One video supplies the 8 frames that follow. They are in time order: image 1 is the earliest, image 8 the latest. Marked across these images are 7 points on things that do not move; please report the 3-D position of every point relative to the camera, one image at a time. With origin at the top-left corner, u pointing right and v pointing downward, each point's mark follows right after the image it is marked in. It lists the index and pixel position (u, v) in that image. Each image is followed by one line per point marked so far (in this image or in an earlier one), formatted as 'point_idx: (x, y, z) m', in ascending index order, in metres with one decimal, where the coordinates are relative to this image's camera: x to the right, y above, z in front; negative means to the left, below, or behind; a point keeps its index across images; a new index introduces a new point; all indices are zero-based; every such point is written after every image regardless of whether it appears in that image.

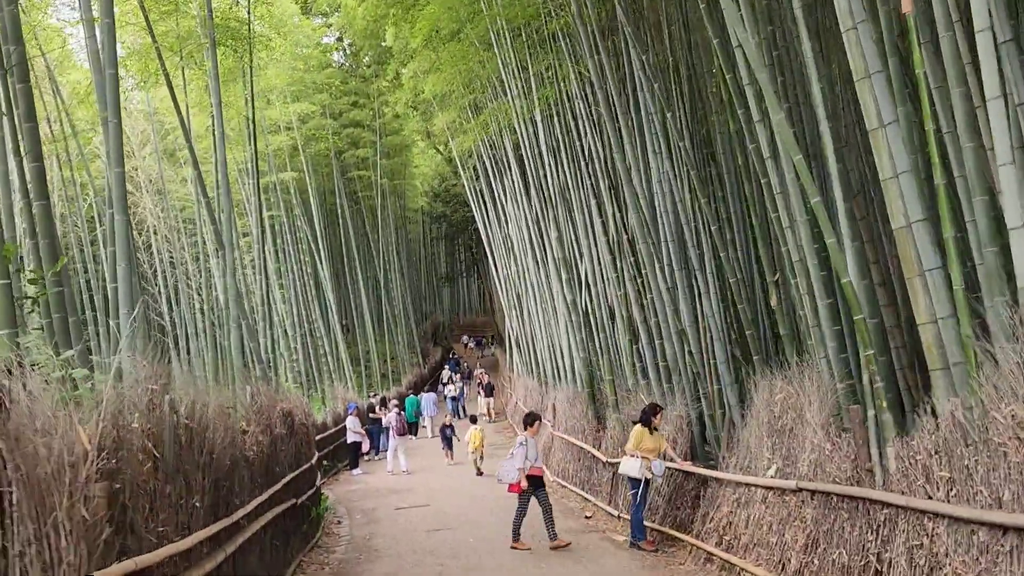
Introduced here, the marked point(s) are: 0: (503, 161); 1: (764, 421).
0: (-0.1, +1.2, +8.1) m
1: (+0.9, -0.5, +2.8) m
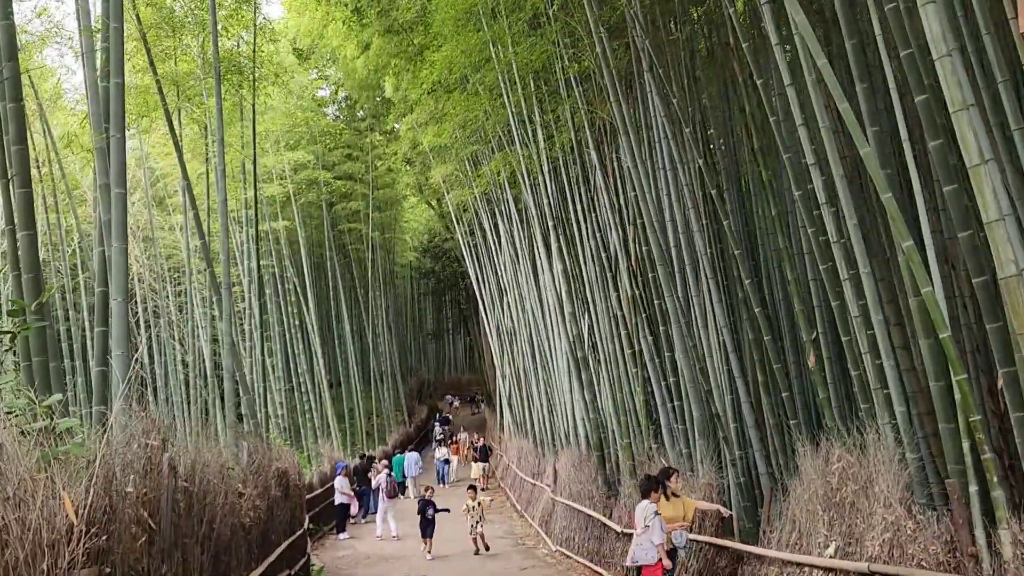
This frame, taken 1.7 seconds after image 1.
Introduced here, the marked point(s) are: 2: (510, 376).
0: (-0.1, +0.7, +7.9) m
1: (+1.0, -0.6, +2.6) m
2: (0.0, -1.1, +9.9) m
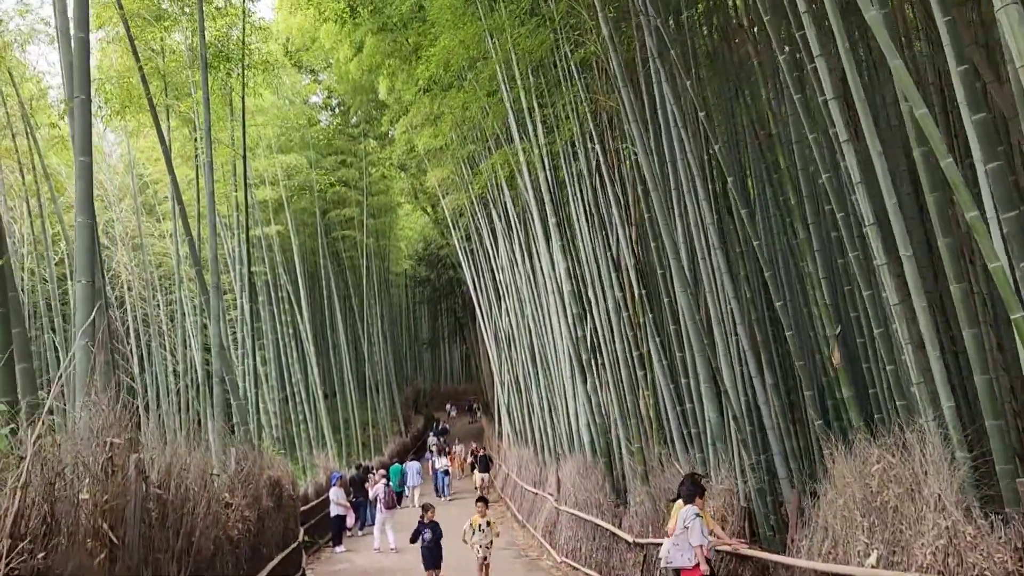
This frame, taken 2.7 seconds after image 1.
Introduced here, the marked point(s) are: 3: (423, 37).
0: (-0.1, +0.7, +7.7) m
1: (+1.0, -0.6, +2.4) m
2: (0.0, -1.1, +9.7) m
3: (-0.8, +2.1, +6.9) m
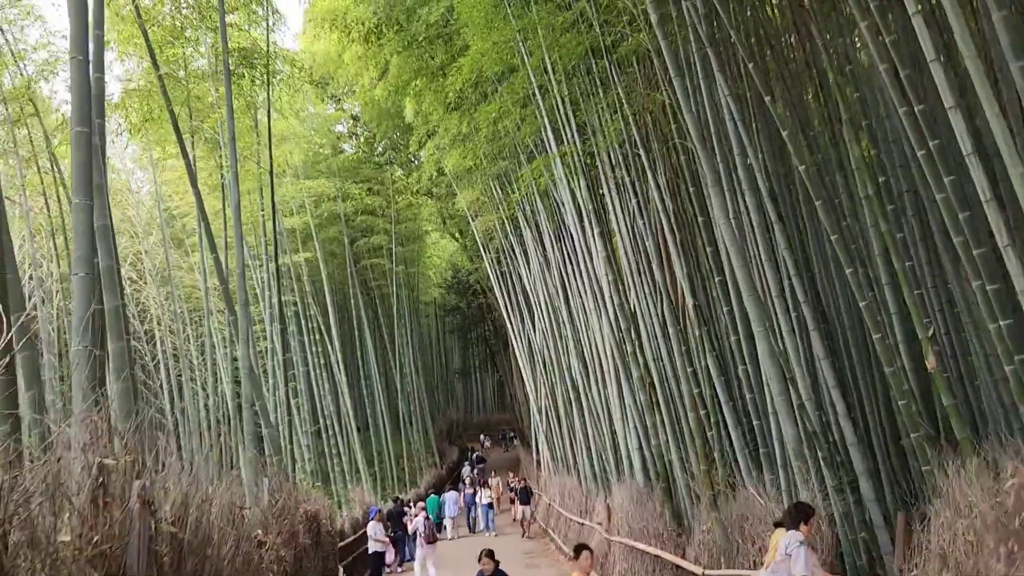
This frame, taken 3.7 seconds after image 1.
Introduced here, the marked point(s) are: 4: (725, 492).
0: (+0.2, +0.5, +7.4) m
1: (+1.2, -0.6, +2.1) m
2: (+0.4, -1.4, +9.4) m
3: (-0.5, +1.9, +6.8) m
4: (+1.0, -0.9, +3.7) m
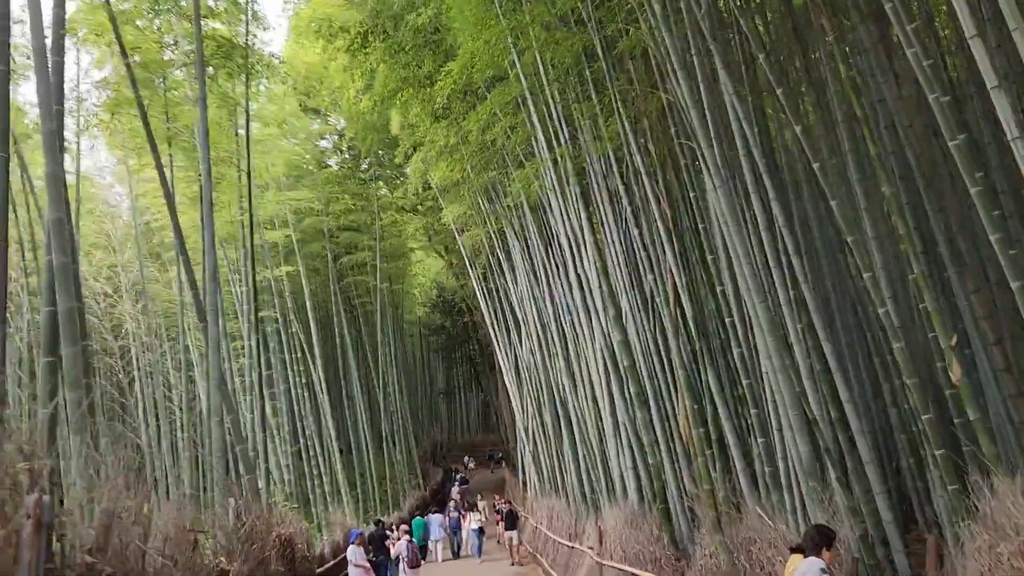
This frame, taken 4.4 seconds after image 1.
0: (+0.1, +0.3, +7.2) m
1: (+1.2, -0.6, +1.8) m
2: (+0.3, -1.6, +9.1) m
3: (-0.6, +1.8, +6.6) m
4: (+0.9, -1.0, +3.5) m
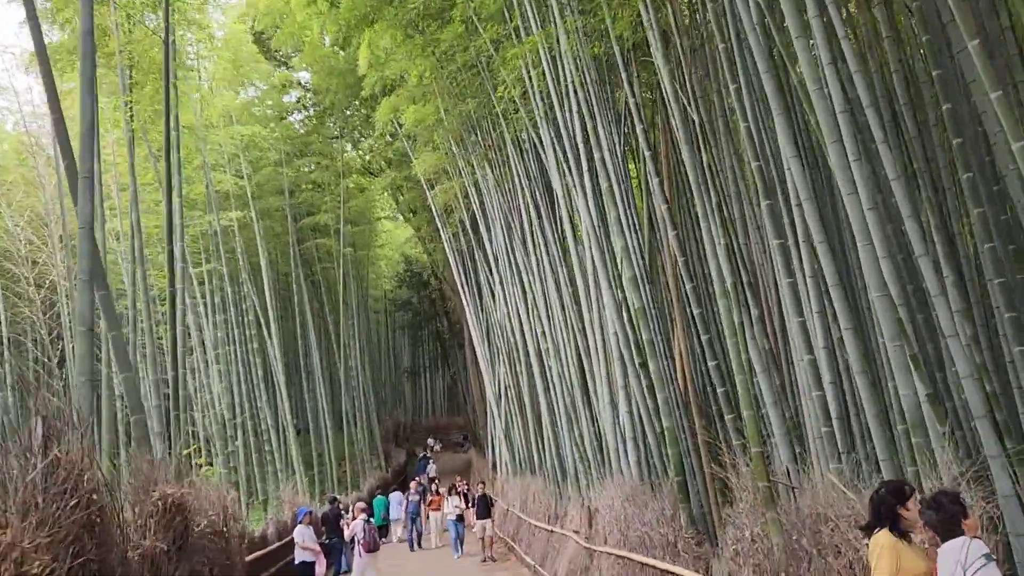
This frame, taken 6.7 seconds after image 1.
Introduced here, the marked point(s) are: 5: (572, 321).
0: (0.0, +0.7, +6.4) m
1: (+1.2, -0.3, +1.1) m
2: (0.0, -1.2, +8.4) m
3: (-0.7, +2.2, +5.7) m
4: (+0.9, -0.7, +2.8) m
5: (+0.4, -0.2, +5.3) m
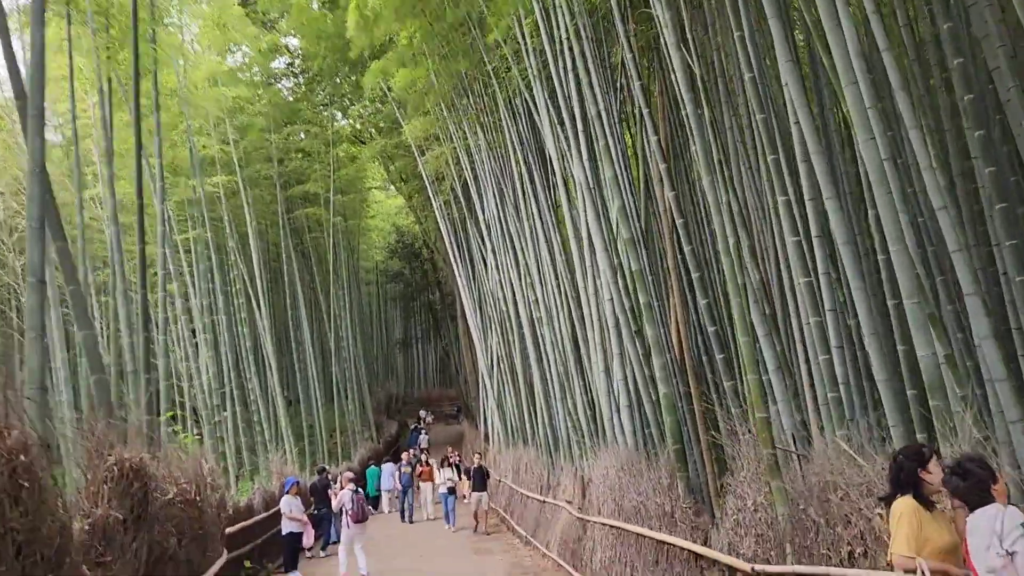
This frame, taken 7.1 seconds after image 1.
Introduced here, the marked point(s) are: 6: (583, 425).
0: (-0.1, +1.0, +6.3) m
1: (+1.2, -0.2, +1.0) m
2: (-0.1, -0.8, +8.2) m
3: (-0.7, +2.4, +5.5) m
4: (+0.8, -0.5, +2.6) m
5: (+0.3, 0.0, +5.2) m
6: (+0.4, -0.9, +5.2) m
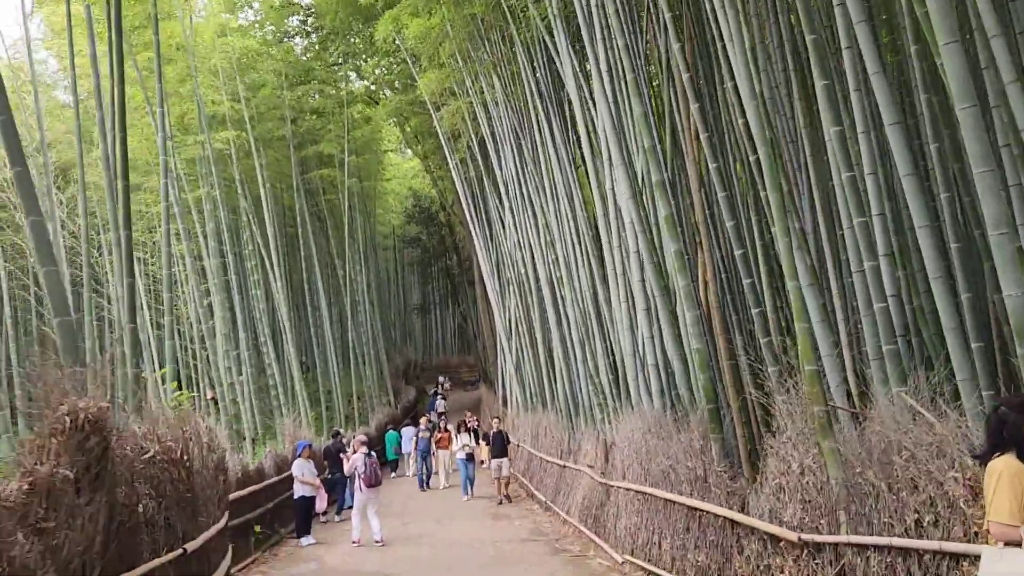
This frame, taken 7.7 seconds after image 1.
0: (0.0, +1.3, +6.0) m
1: (+1.2, -0.1, +0.7) m
2: (+0.1, -0.5, +8.0) m
3: (-0.6, +2.7, +5.2) m
4: (+0.9, -0.4, +2.4) m
5: (+0.5, +0.2, +4.9) m
6: (+0.6, -0.6, +5.0) m
